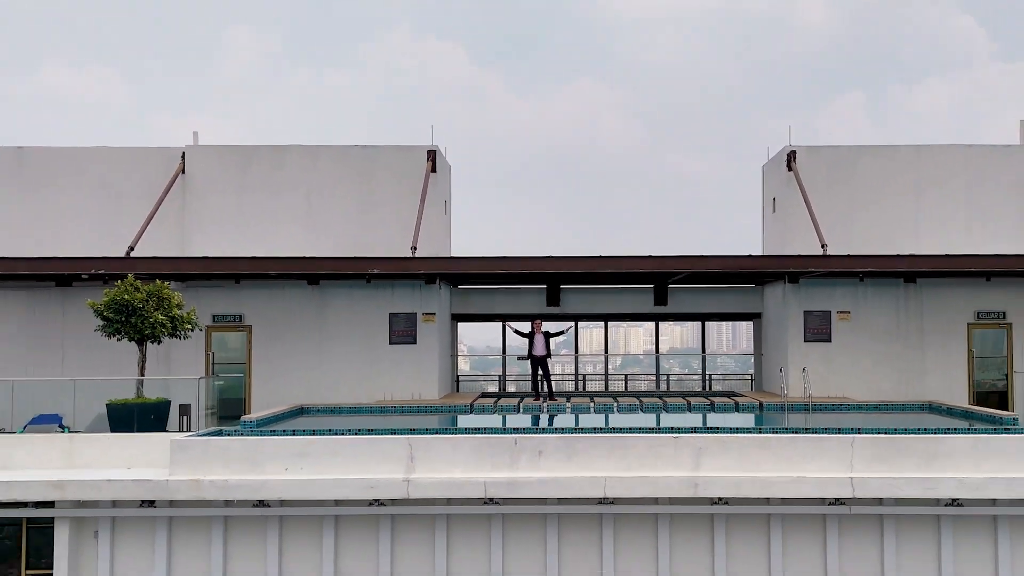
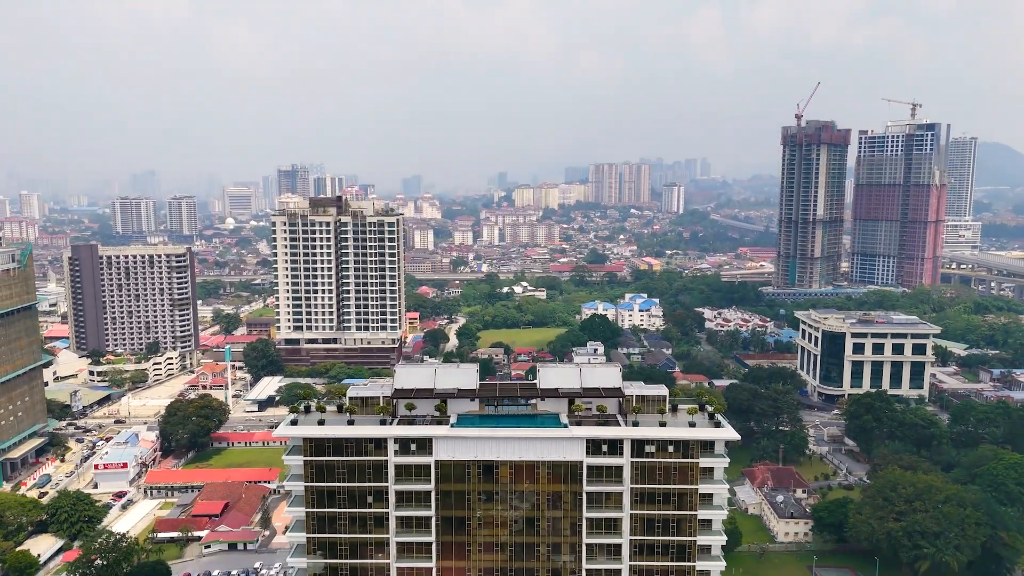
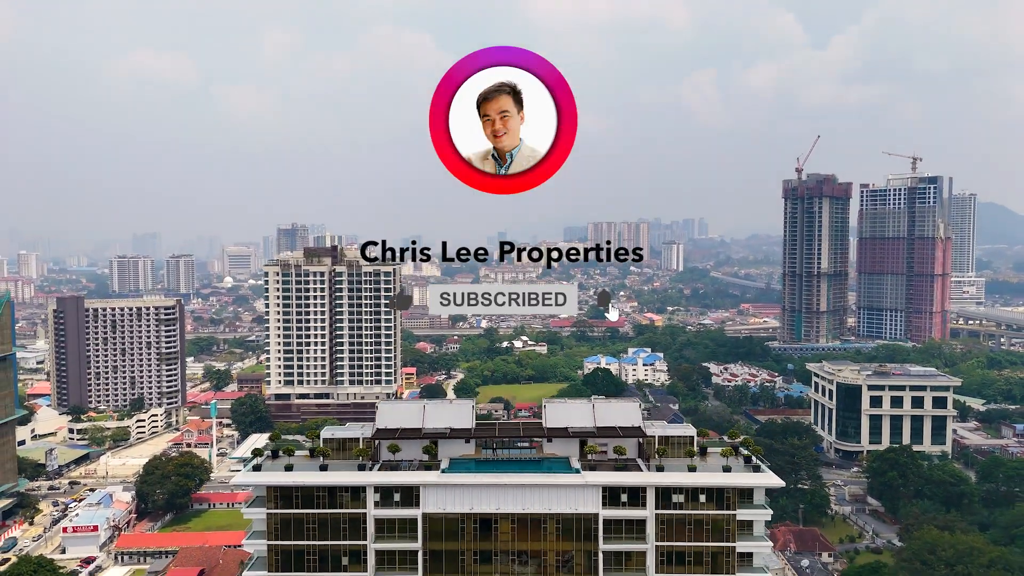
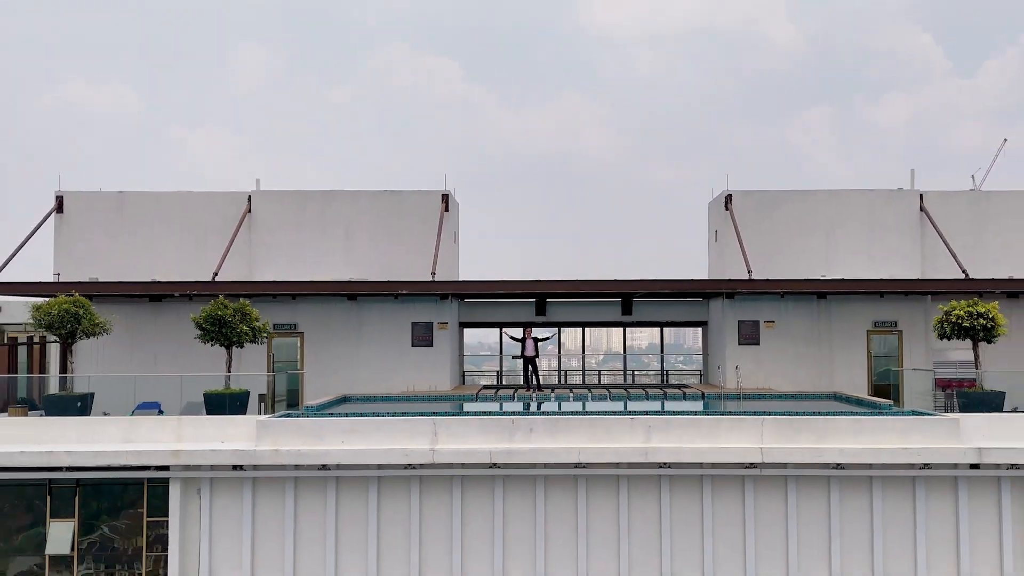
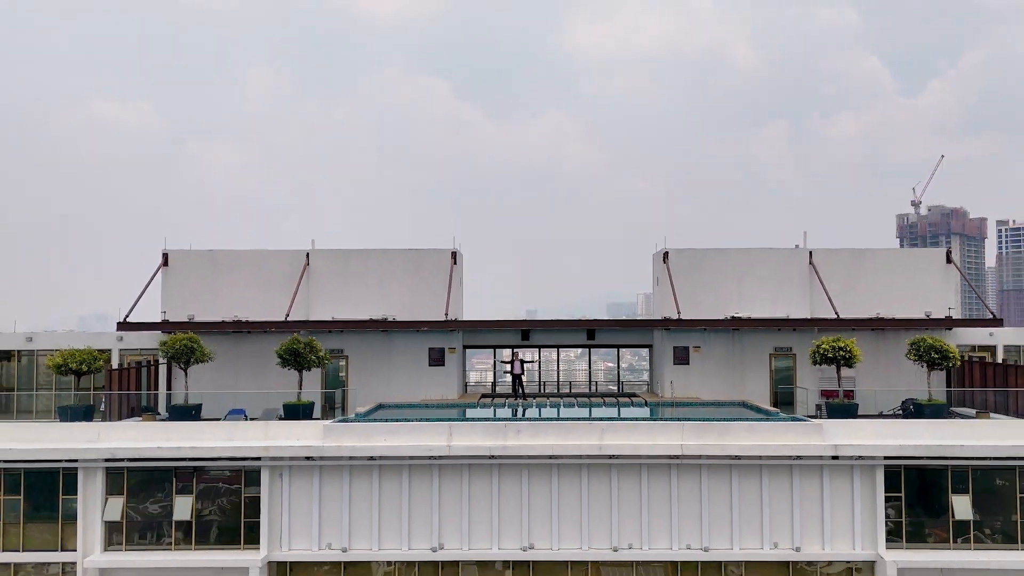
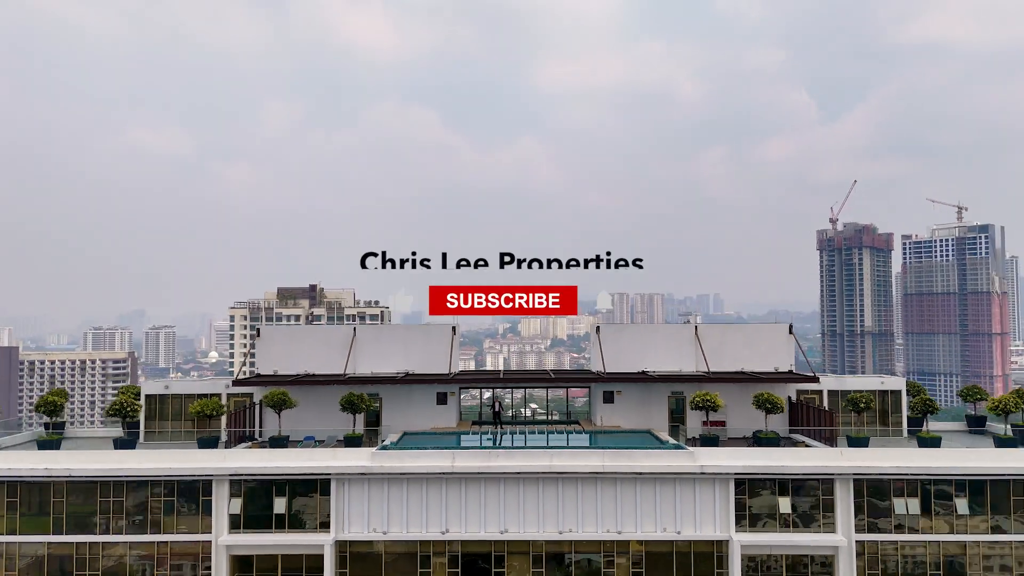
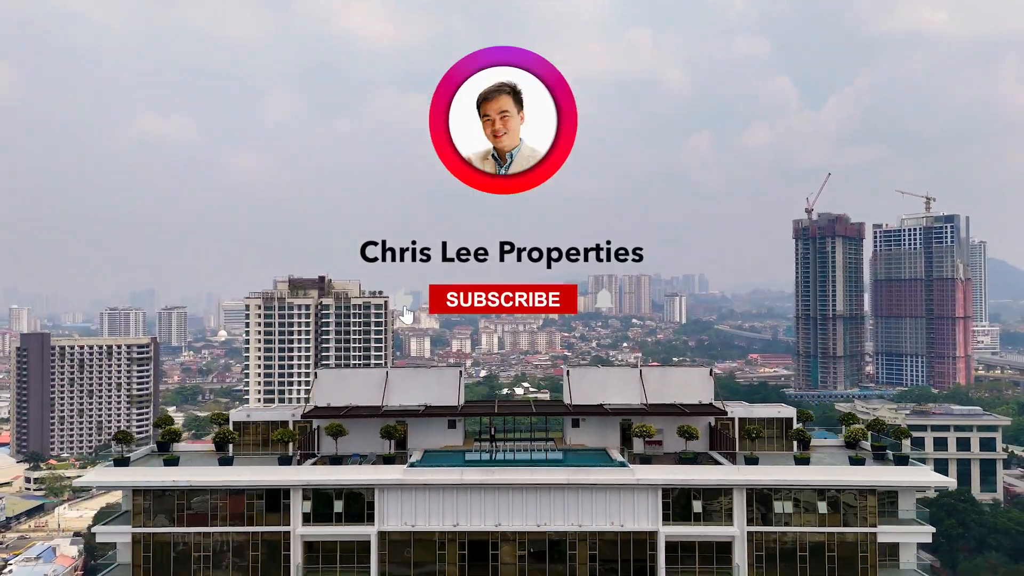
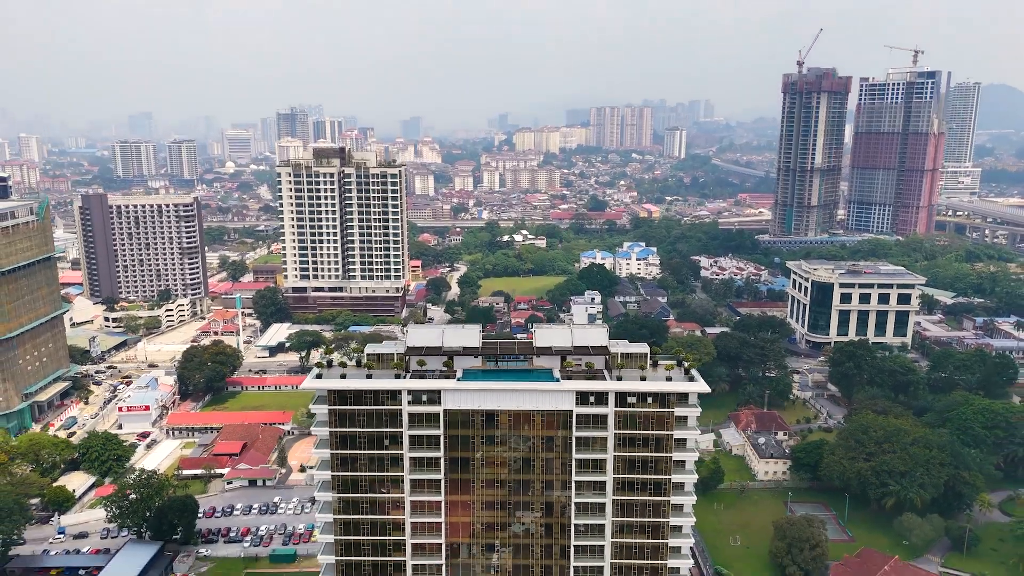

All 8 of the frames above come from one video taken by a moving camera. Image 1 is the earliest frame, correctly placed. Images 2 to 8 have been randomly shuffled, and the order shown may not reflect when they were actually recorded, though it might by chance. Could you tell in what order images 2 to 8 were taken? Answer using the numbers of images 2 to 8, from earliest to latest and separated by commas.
4, 5, 6, 7, 3, 2, 8
